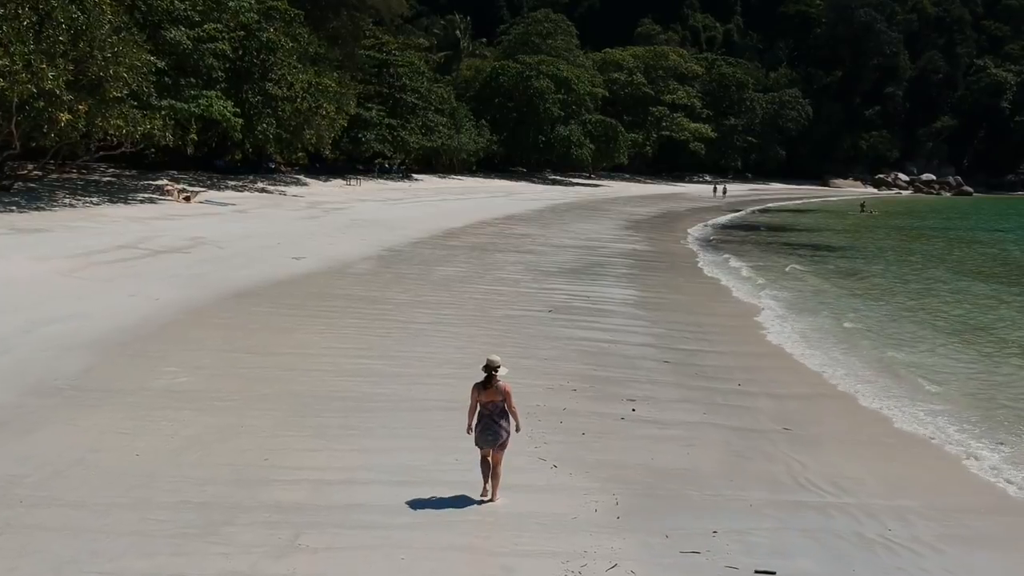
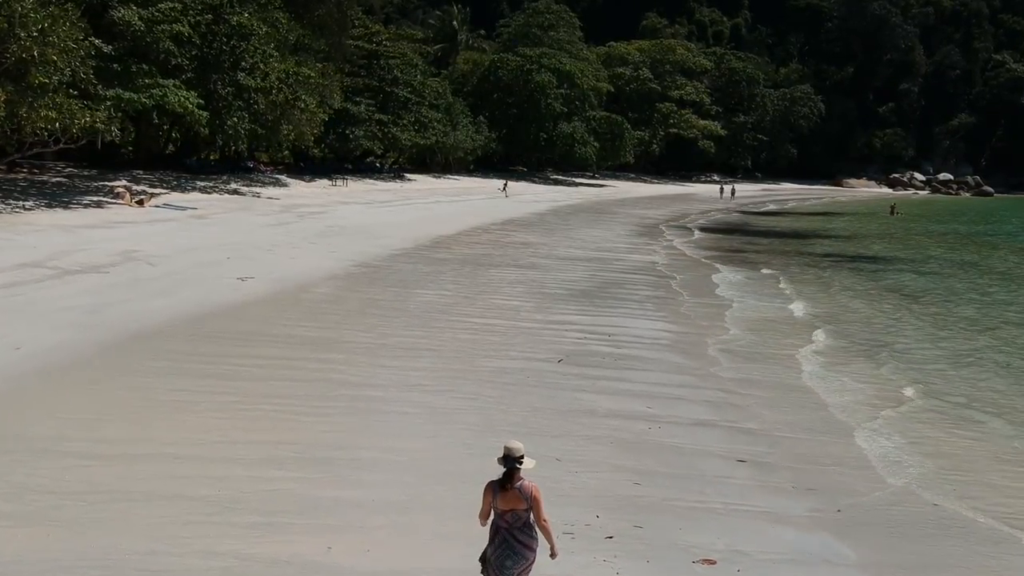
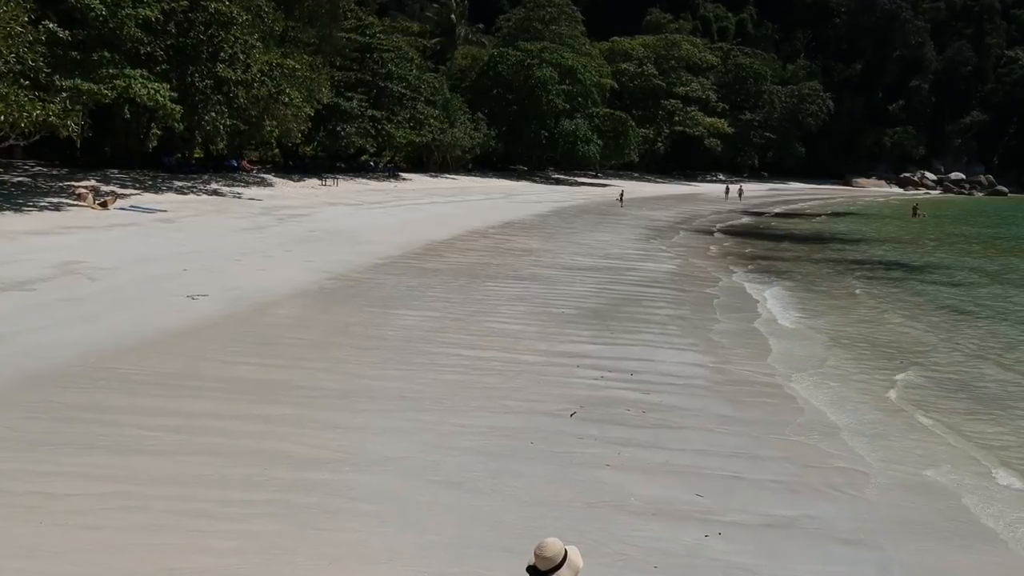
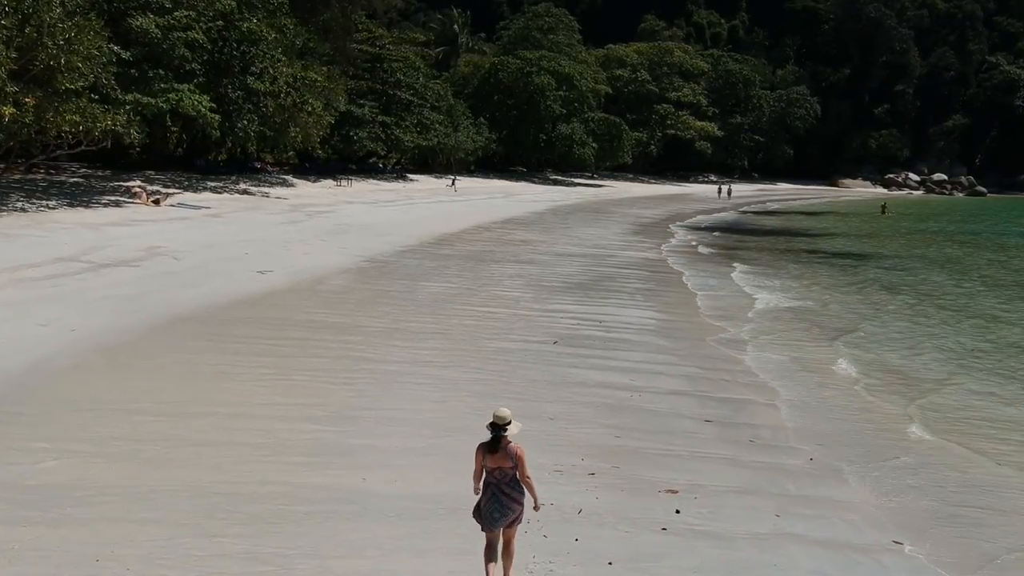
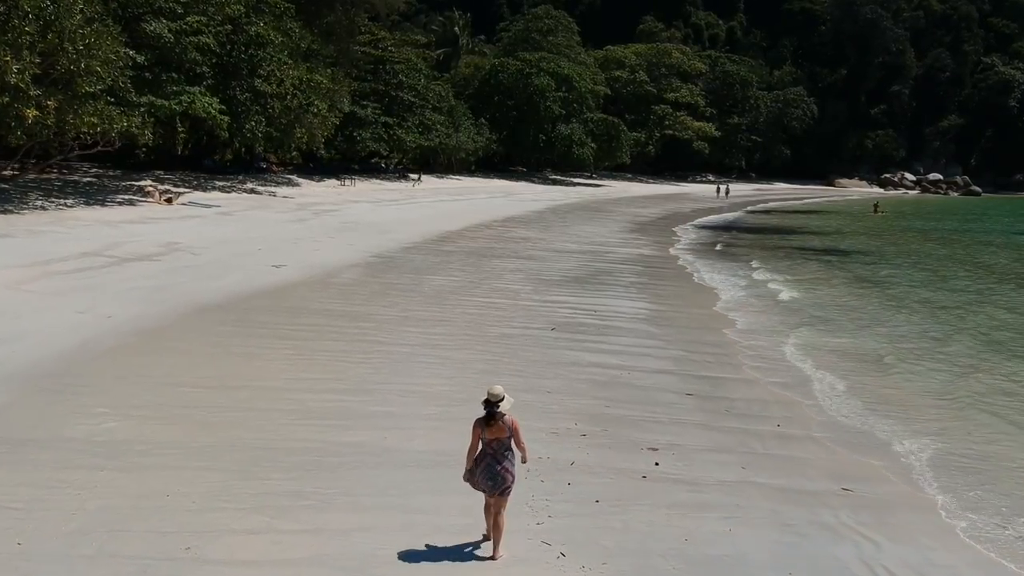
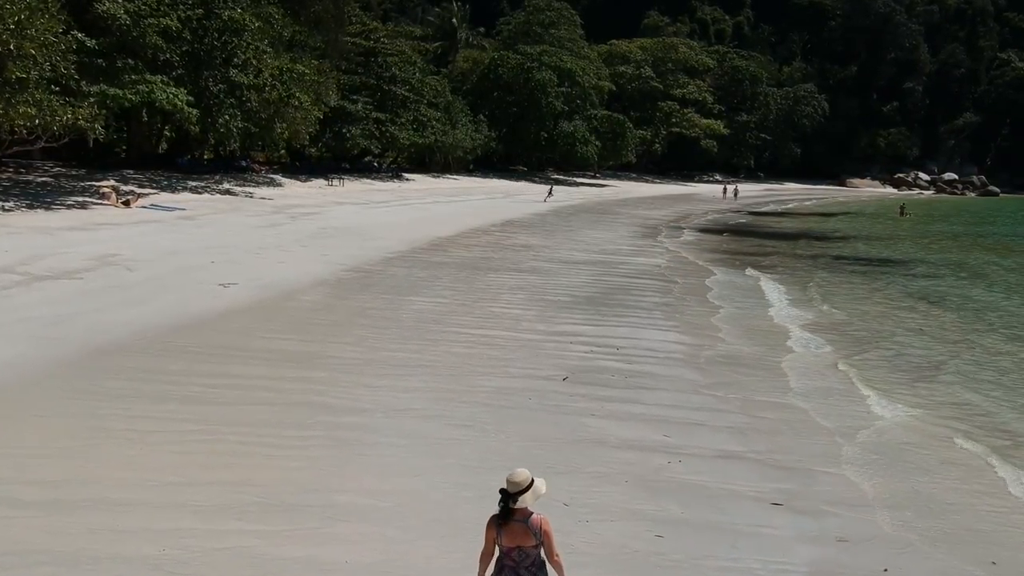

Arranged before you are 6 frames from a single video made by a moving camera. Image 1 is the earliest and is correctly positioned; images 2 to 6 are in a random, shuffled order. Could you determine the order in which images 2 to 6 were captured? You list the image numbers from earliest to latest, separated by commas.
5, 4, 2, 6, 3
